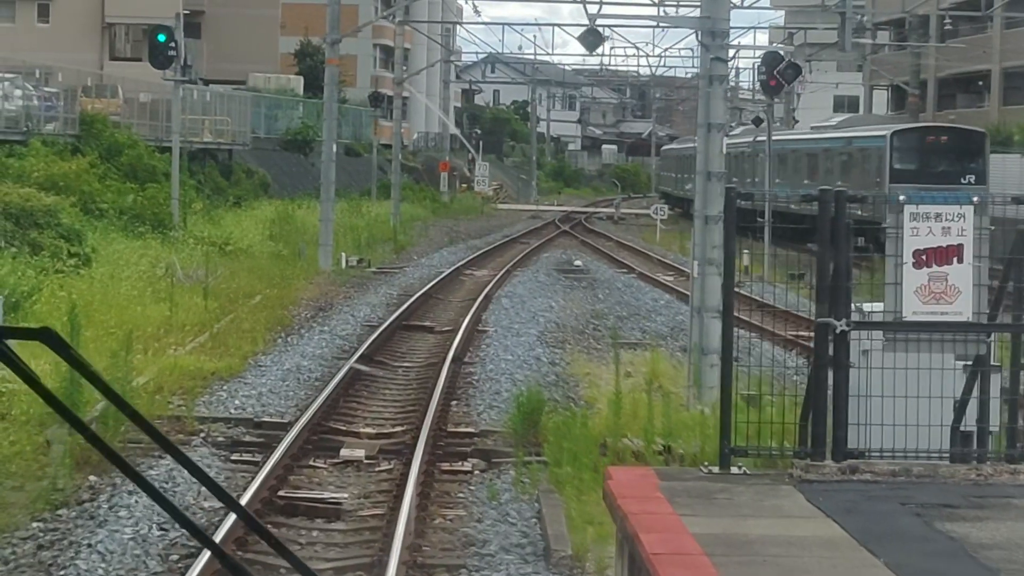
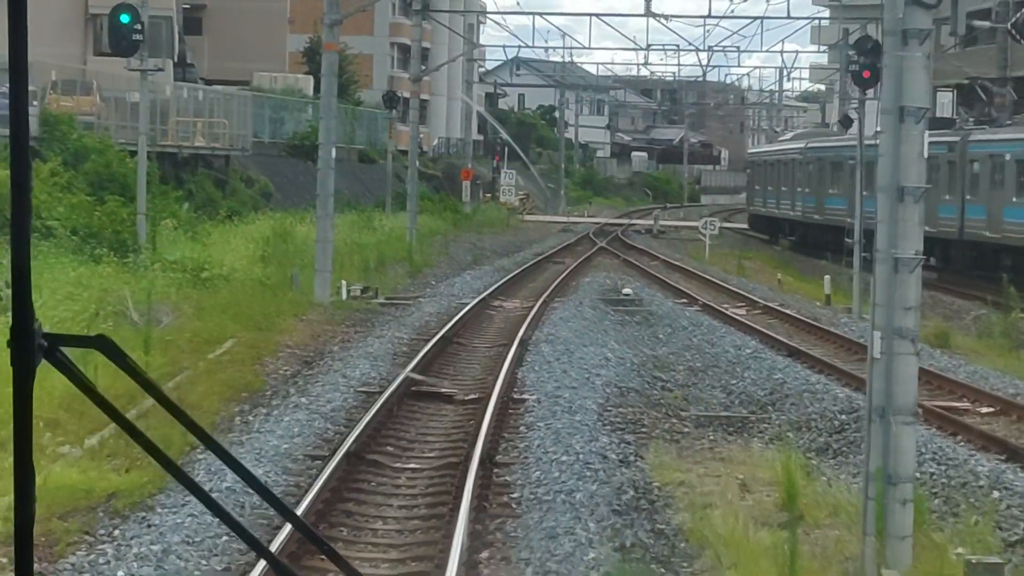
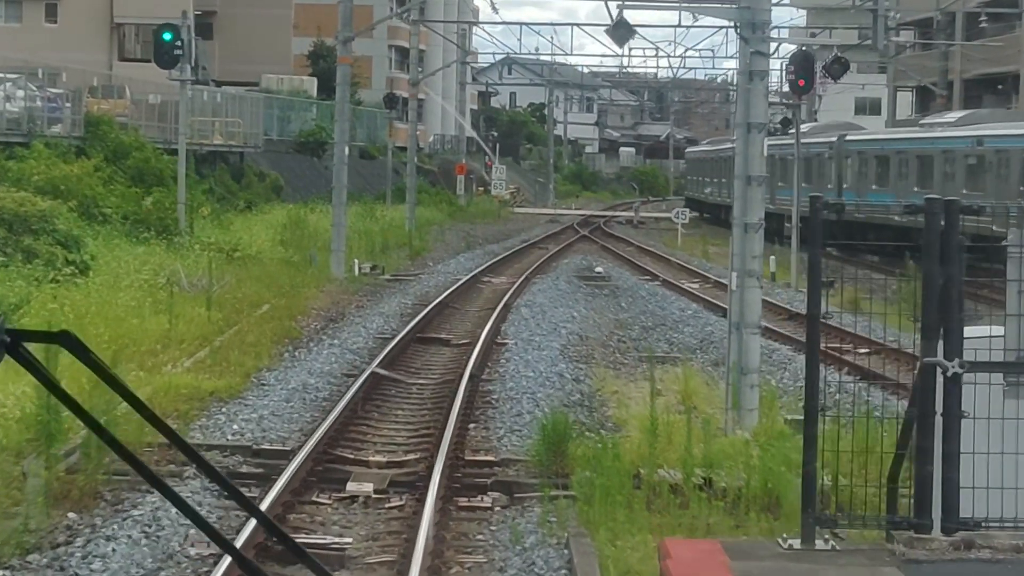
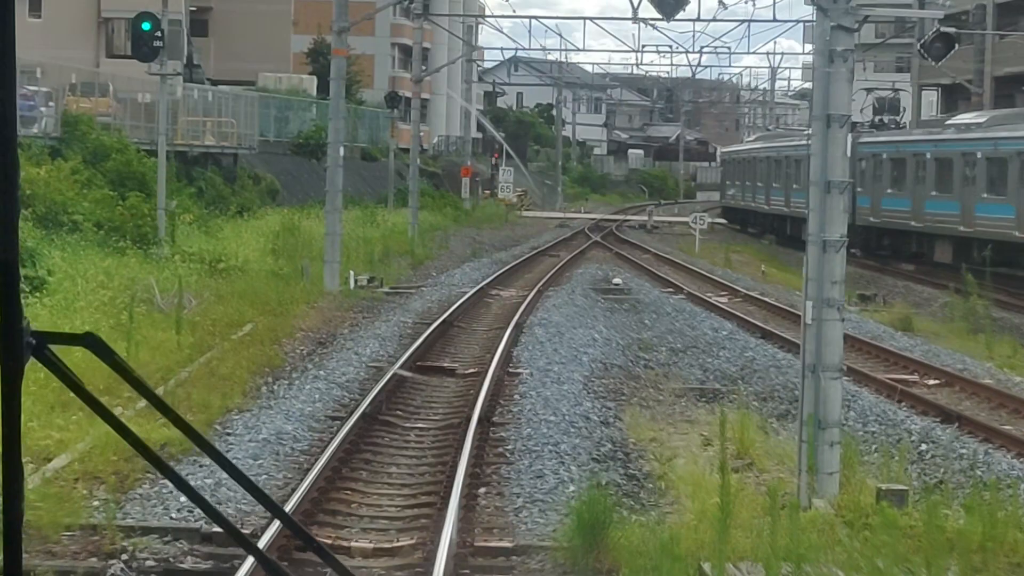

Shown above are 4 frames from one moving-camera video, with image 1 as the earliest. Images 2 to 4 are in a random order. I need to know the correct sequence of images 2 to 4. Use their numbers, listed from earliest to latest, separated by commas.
3, 4, 2
